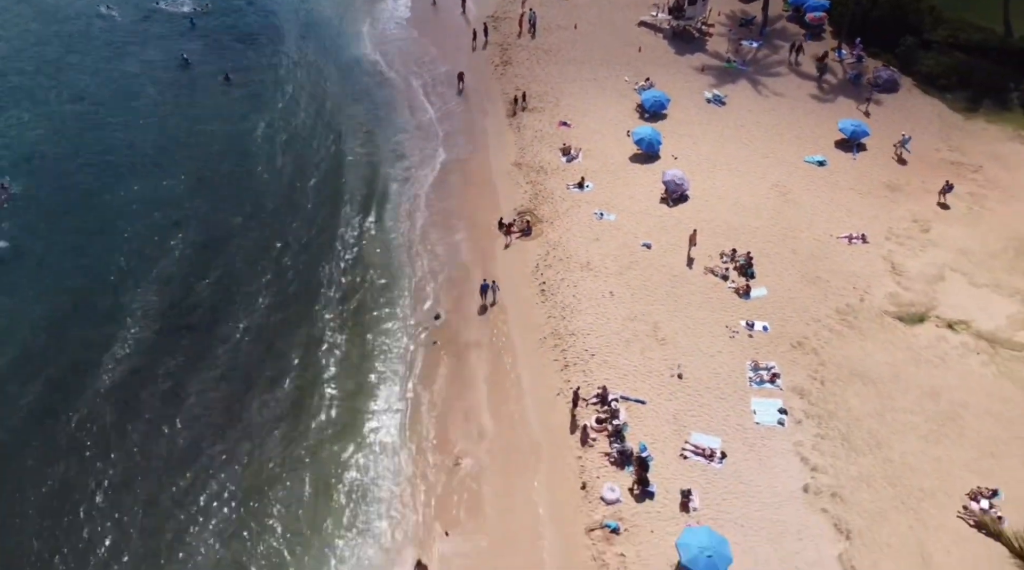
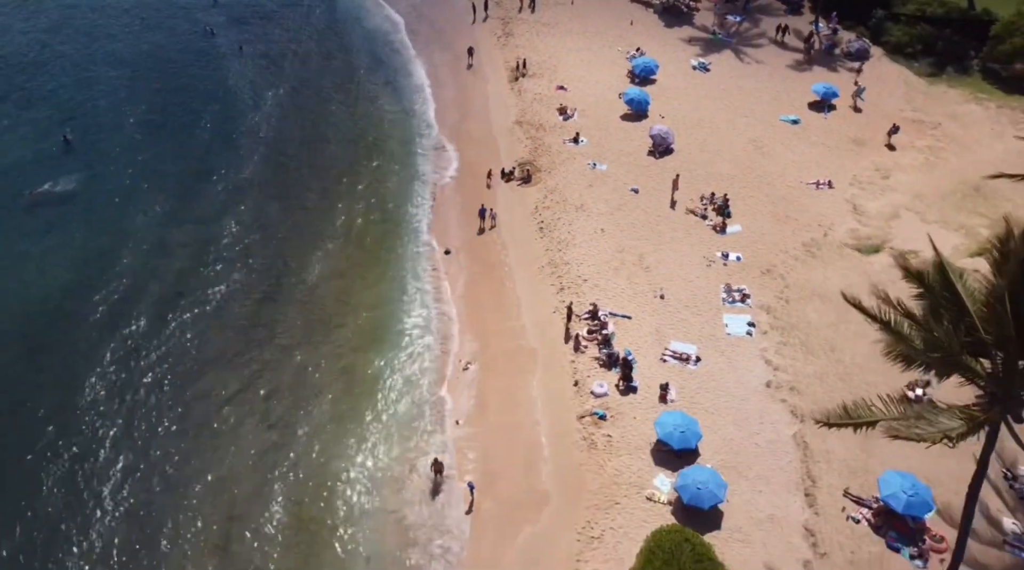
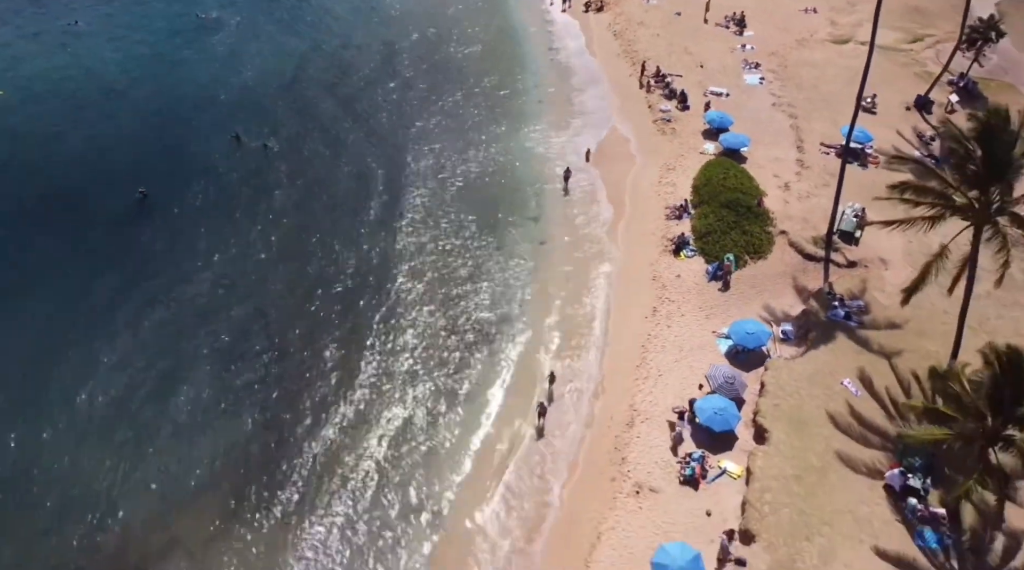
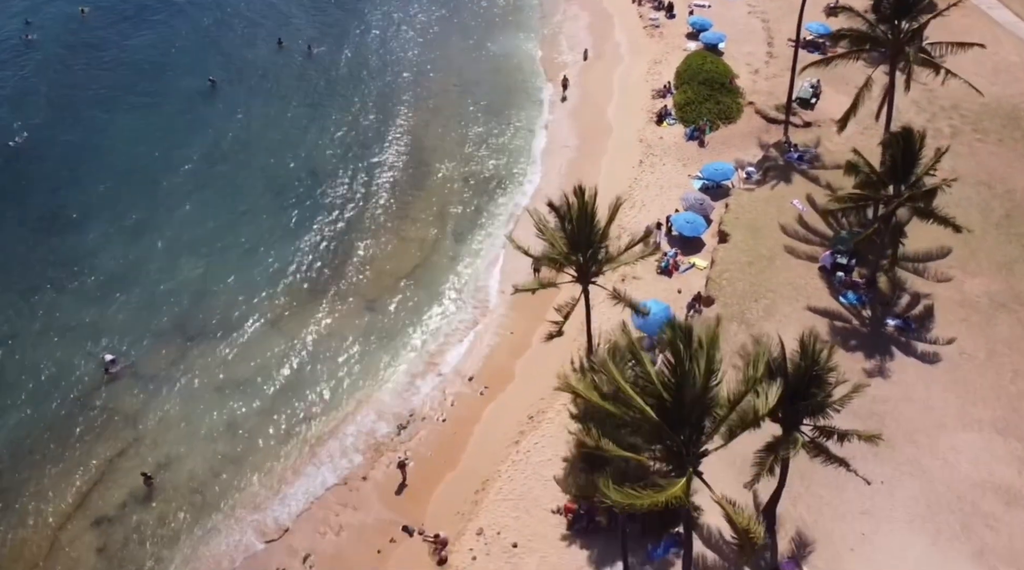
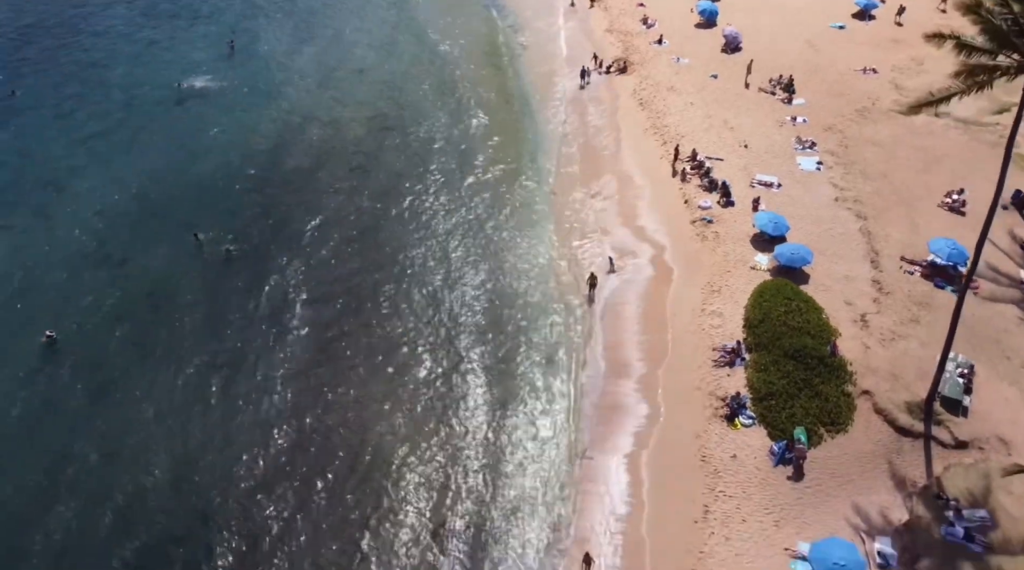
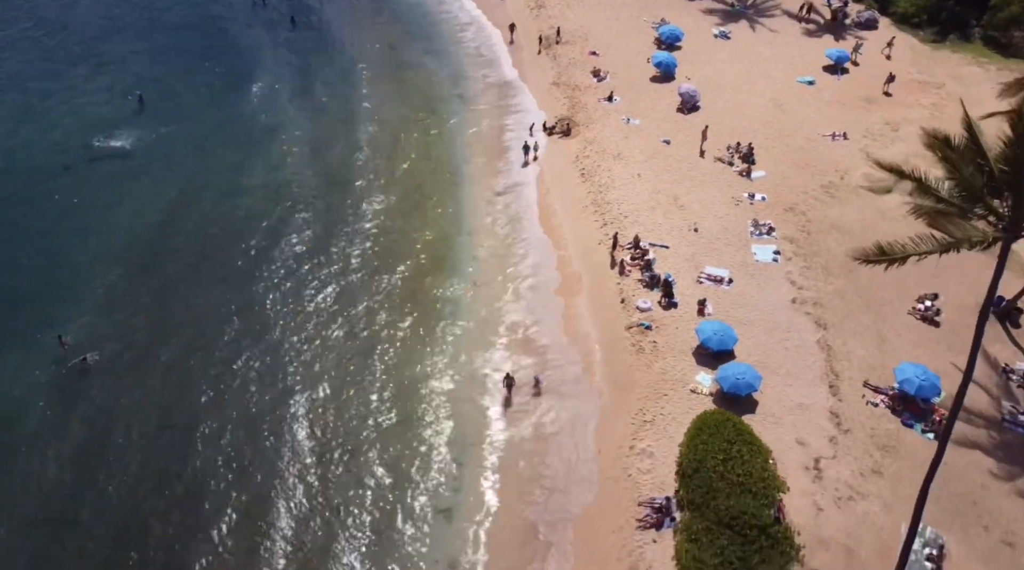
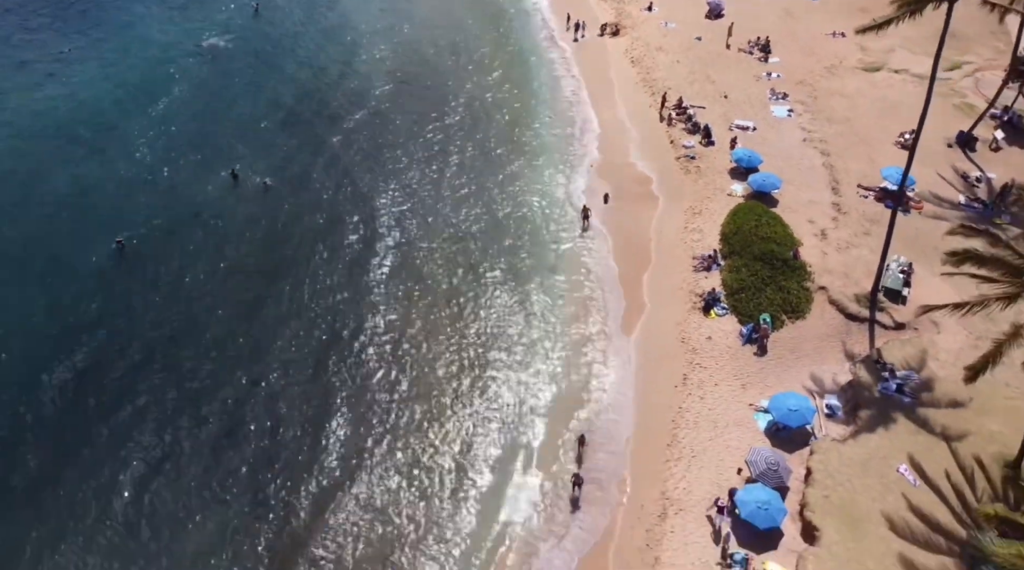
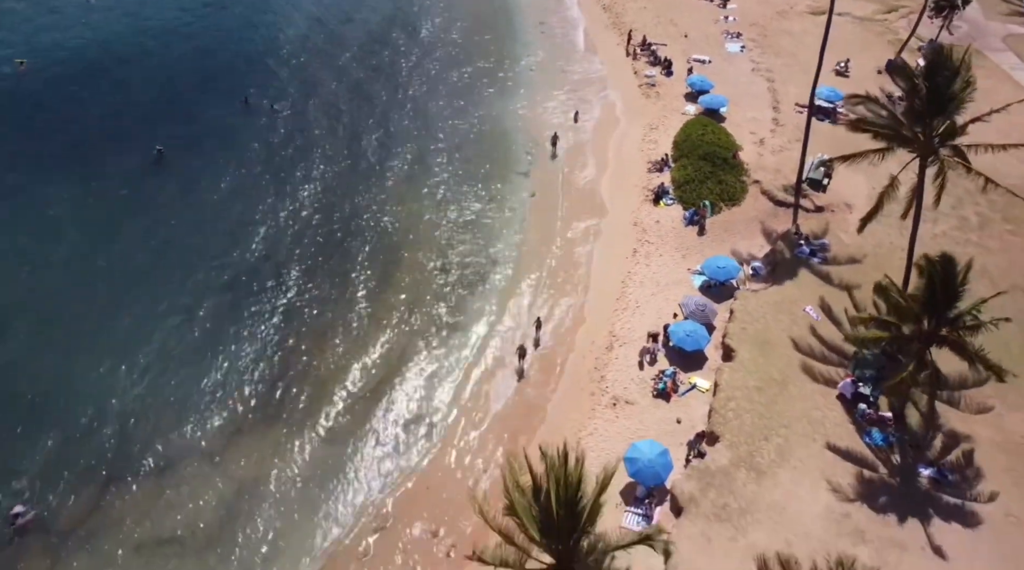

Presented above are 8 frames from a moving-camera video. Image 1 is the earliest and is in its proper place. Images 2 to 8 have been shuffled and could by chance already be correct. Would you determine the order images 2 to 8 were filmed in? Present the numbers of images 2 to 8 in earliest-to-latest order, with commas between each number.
2, 6, 5, 7, 3, 8, 4
